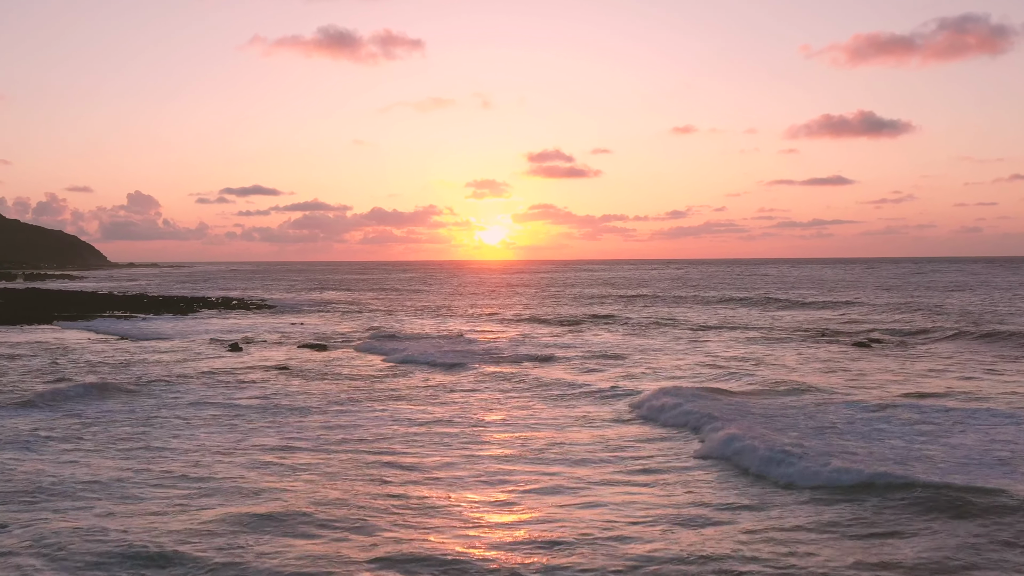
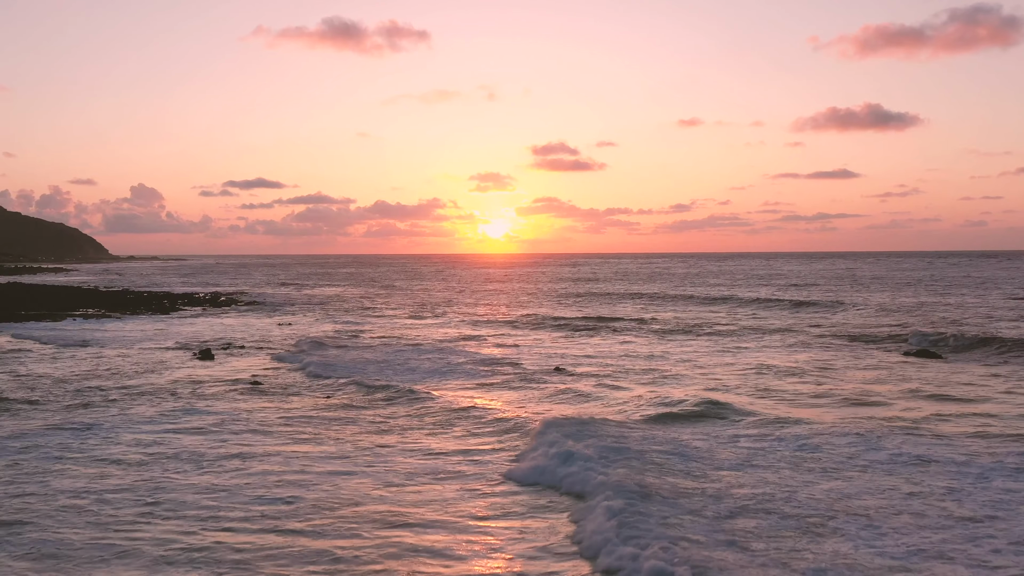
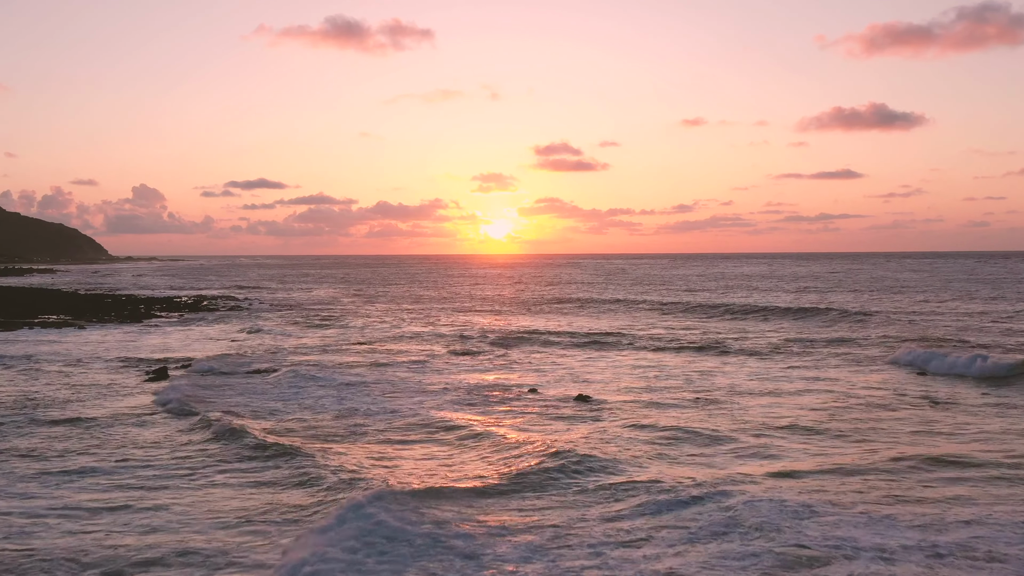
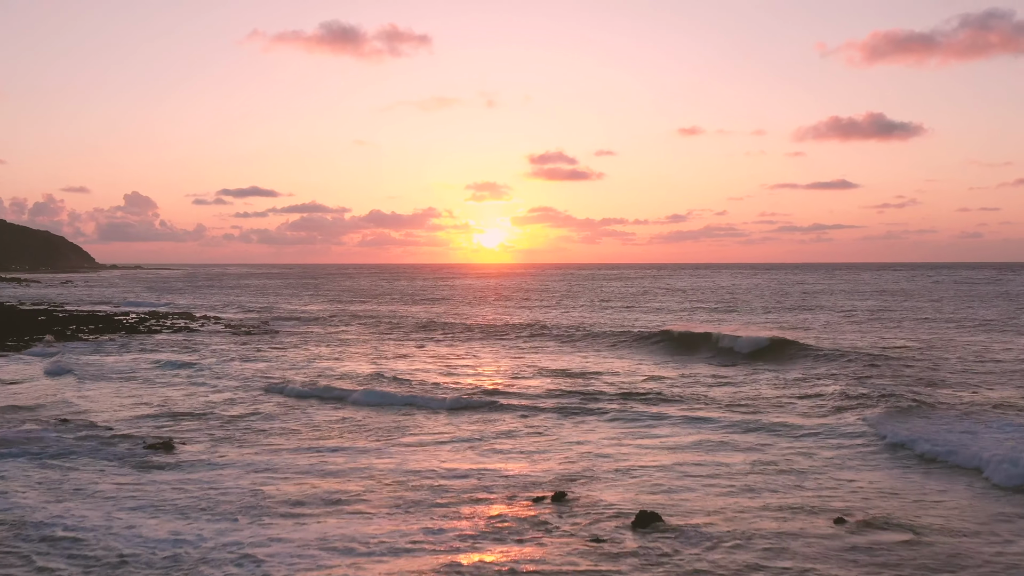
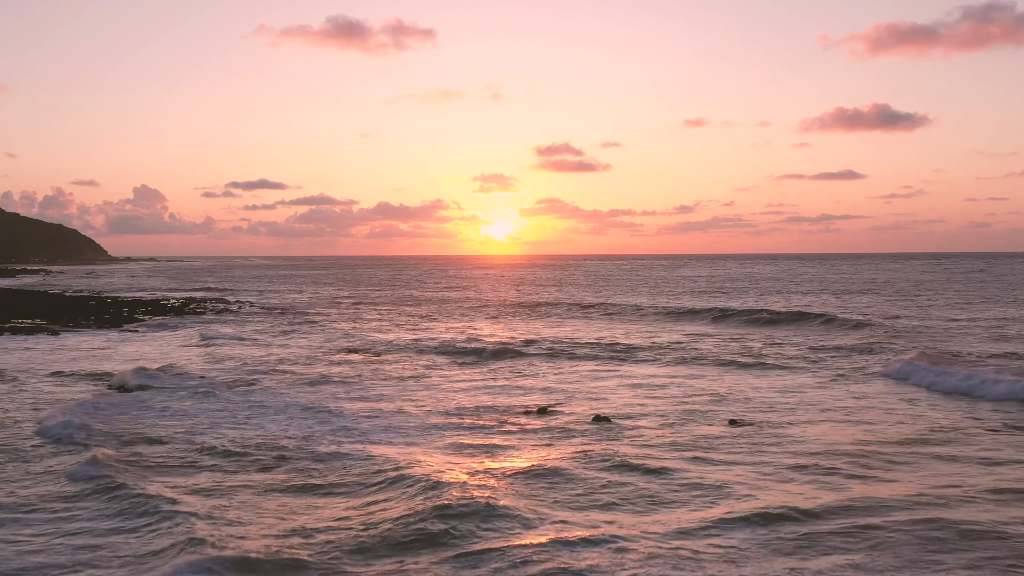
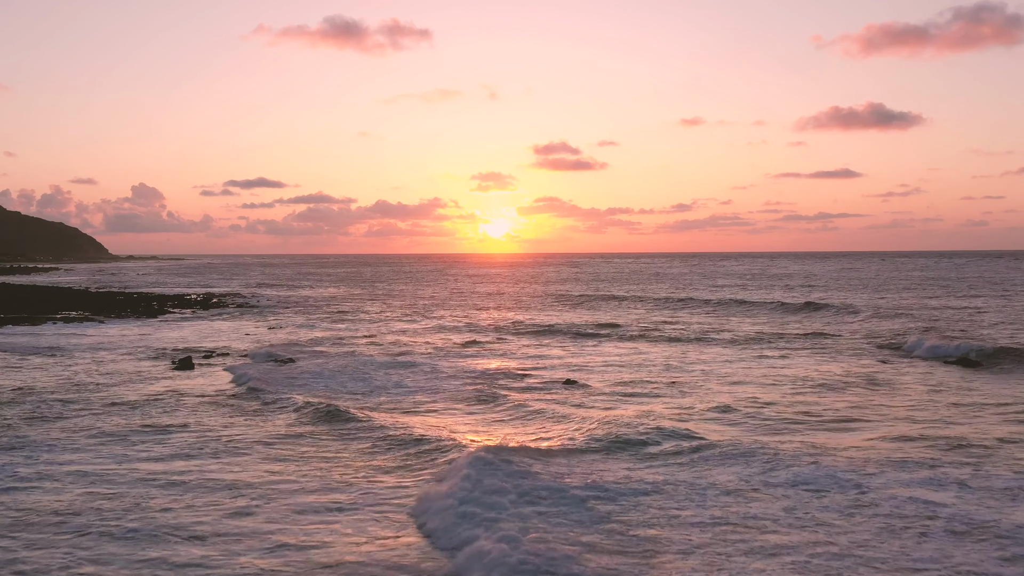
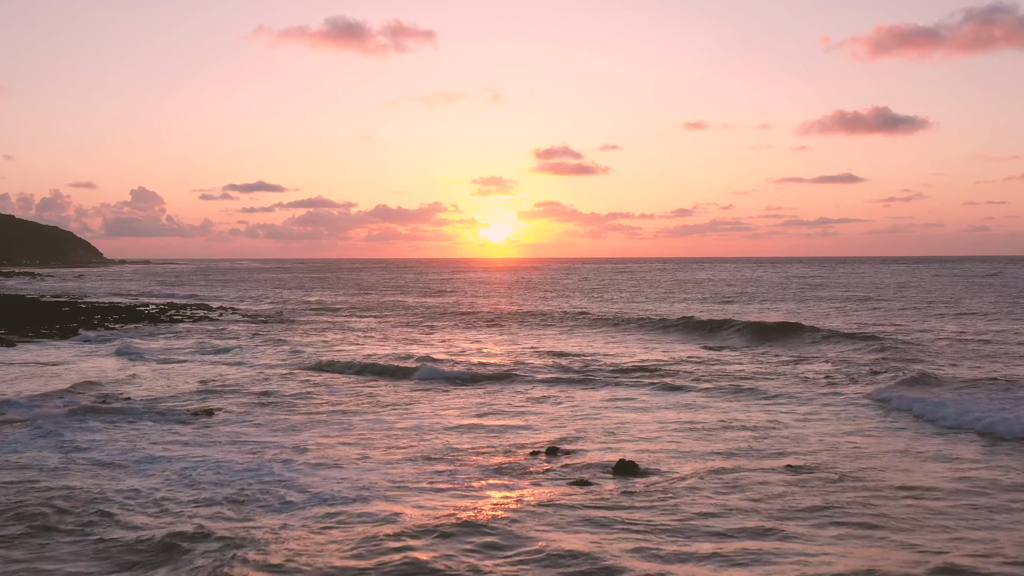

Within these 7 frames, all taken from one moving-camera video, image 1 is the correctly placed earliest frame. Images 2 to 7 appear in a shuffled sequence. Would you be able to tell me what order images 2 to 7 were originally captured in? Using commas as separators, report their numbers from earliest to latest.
2, 6, 3, 5, 7, 4
